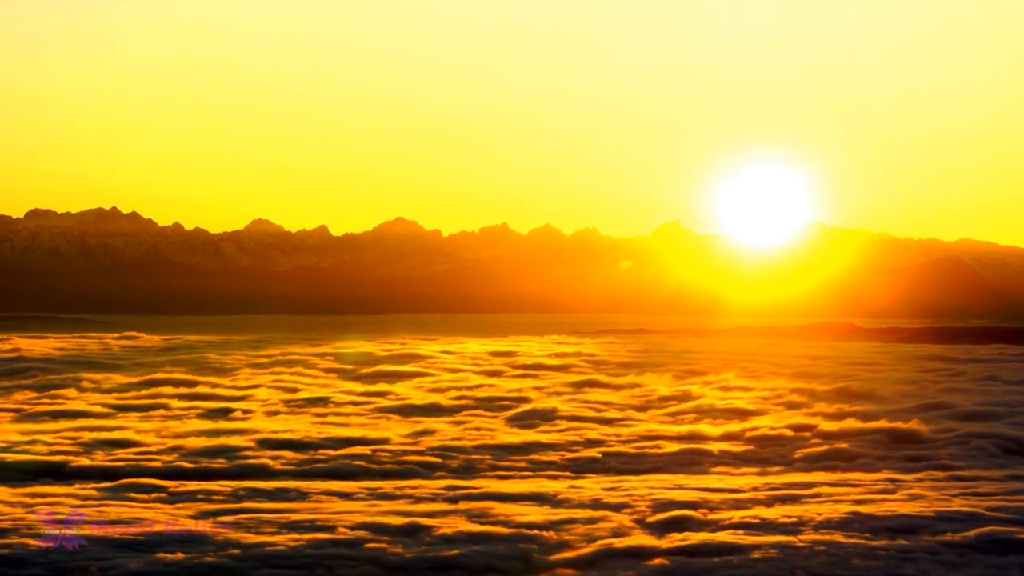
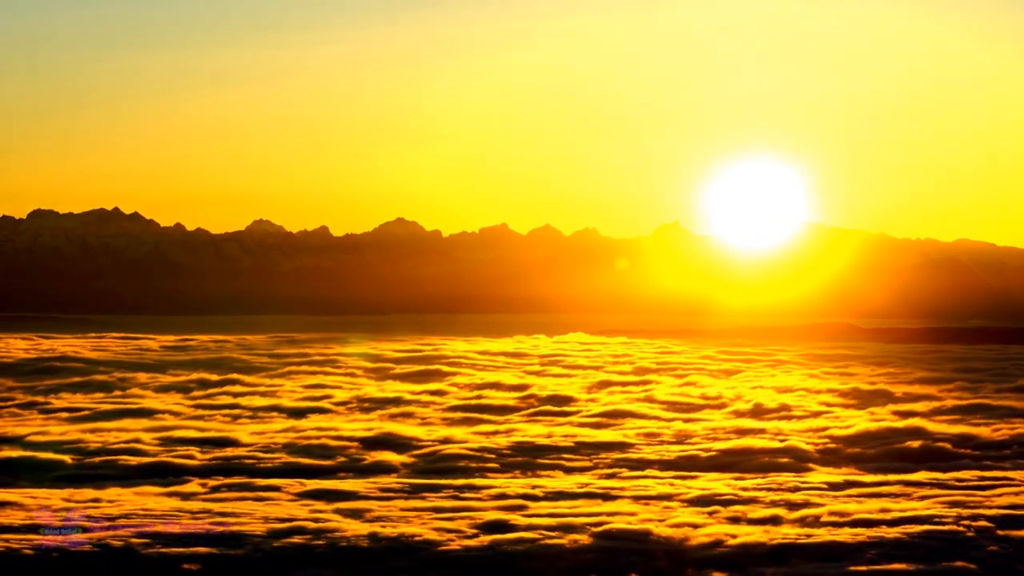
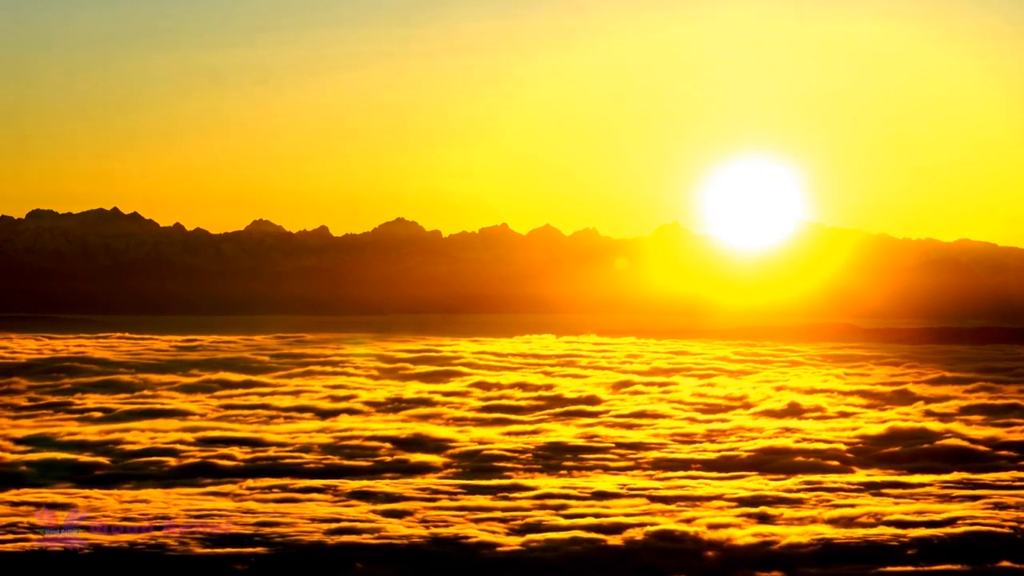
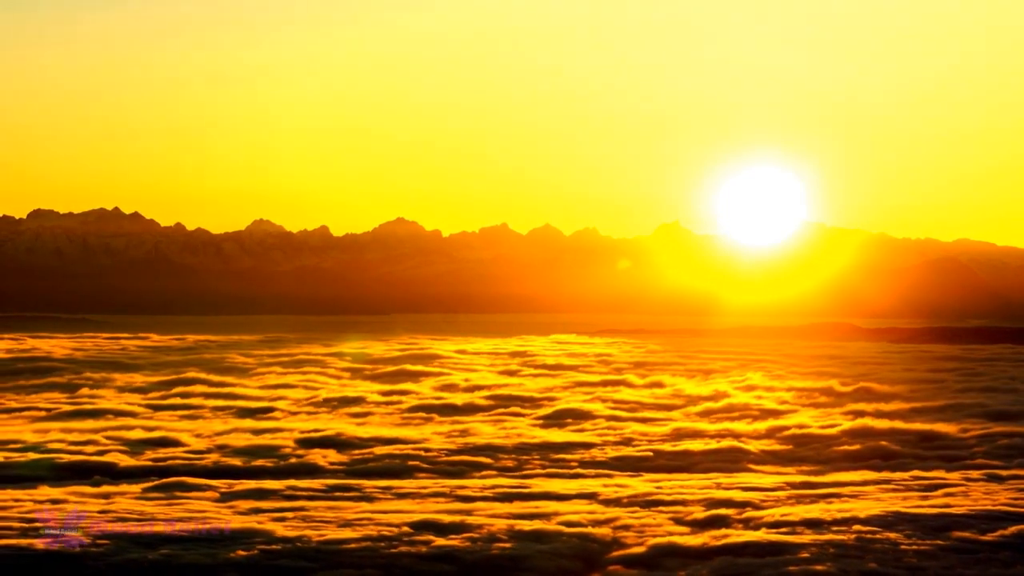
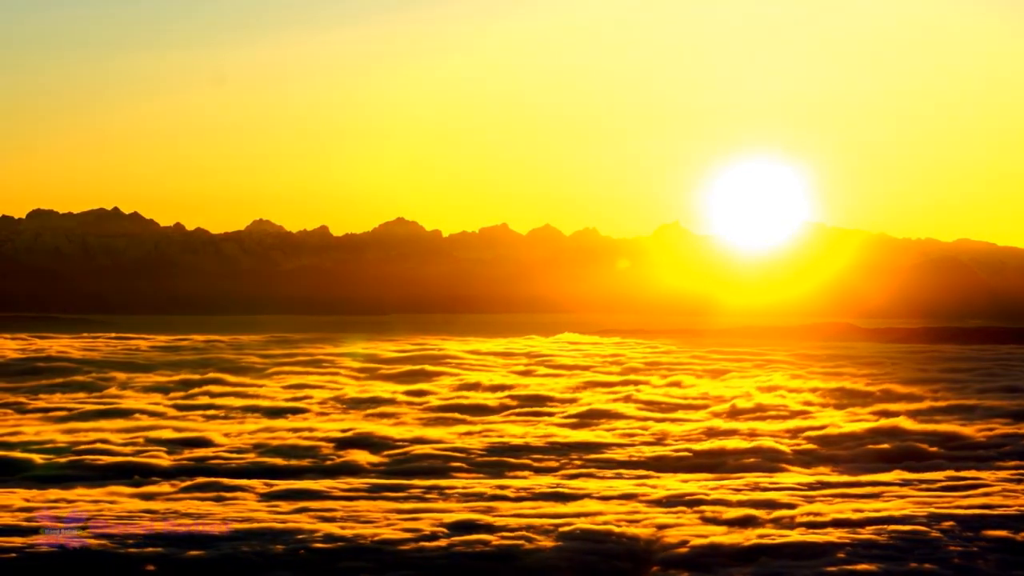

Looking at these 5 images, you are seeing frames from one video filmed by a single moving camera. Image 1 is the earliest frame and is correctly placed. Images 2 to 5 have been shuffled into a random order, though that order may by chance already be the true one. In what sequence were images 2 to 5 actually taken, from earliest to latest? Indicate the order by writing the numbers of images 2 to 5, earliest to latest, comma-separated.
4, 5, 2, 3
